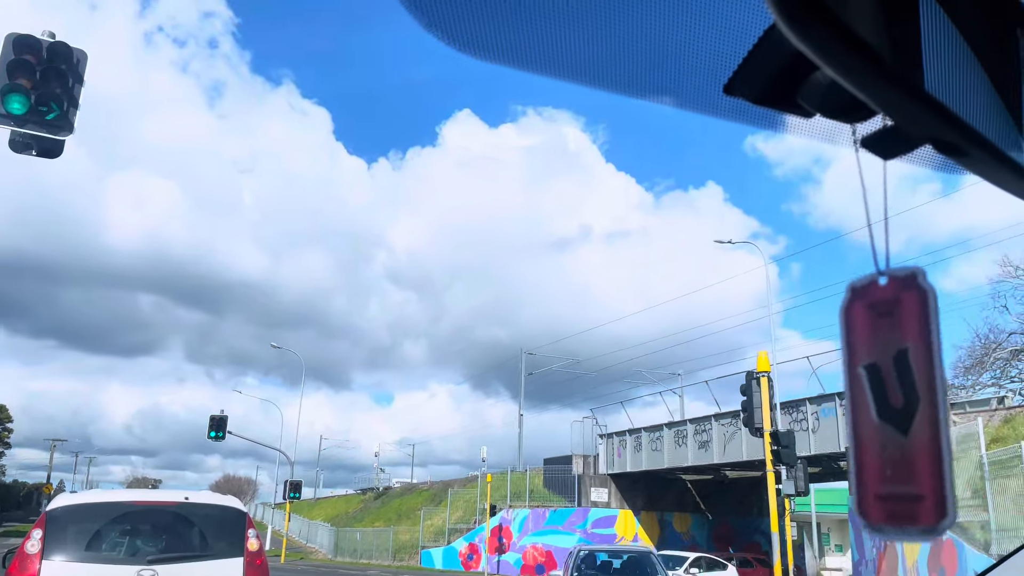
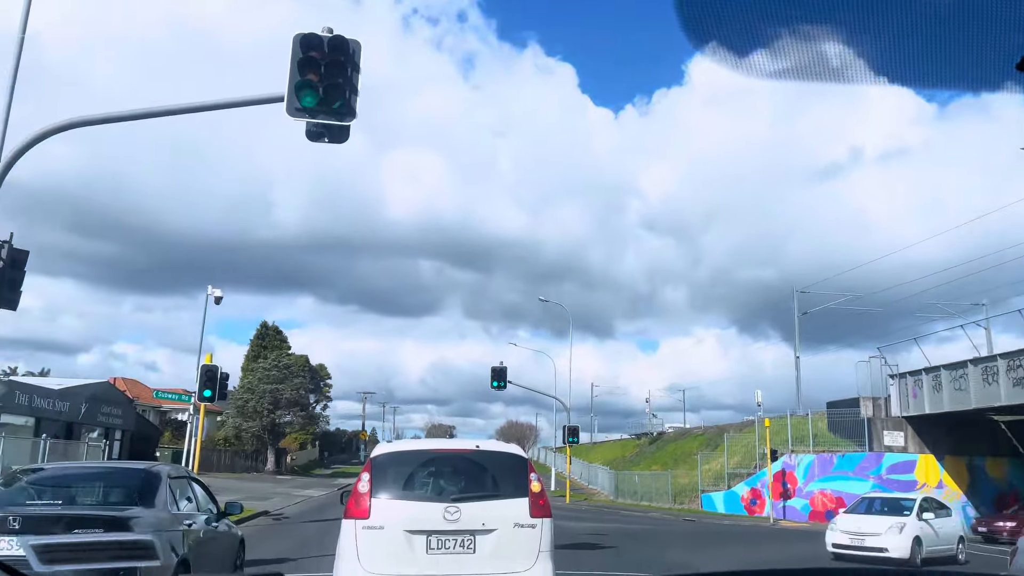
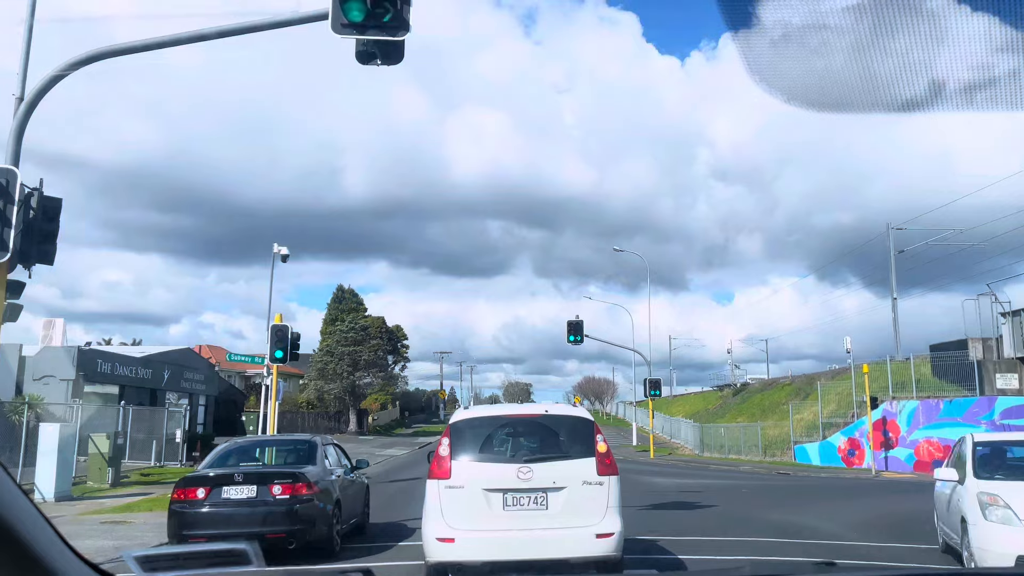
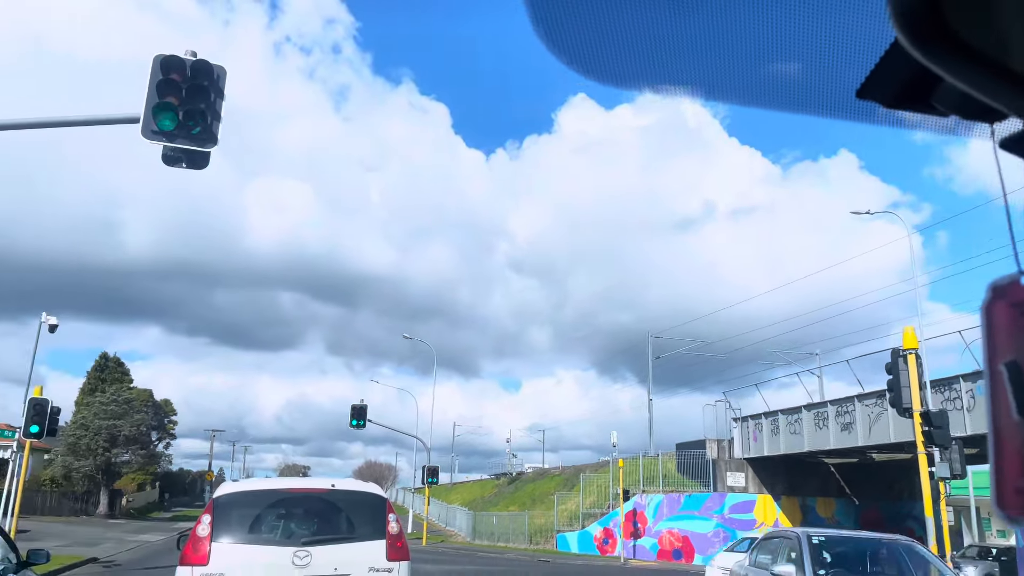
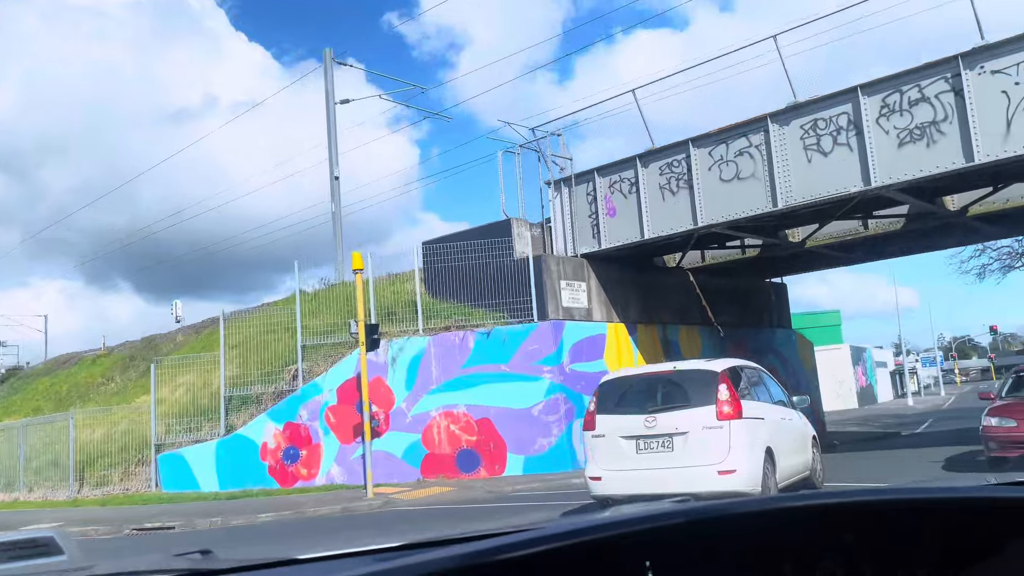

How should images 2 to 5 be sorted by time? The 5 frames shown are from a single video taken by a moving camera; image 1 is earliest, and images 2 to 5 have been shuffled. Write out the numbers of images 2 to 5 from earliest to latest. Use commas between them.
4, 2, 3, 5
